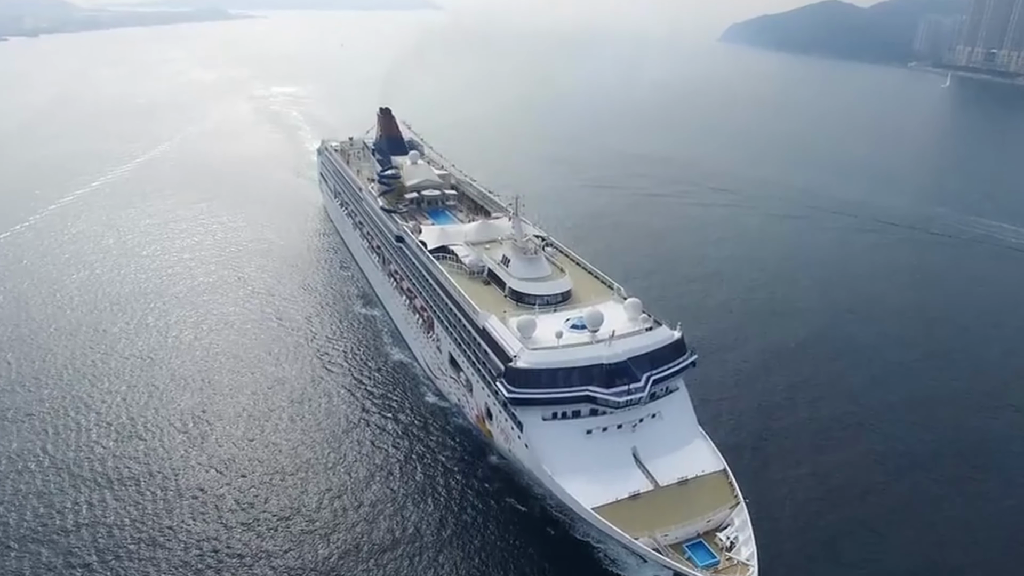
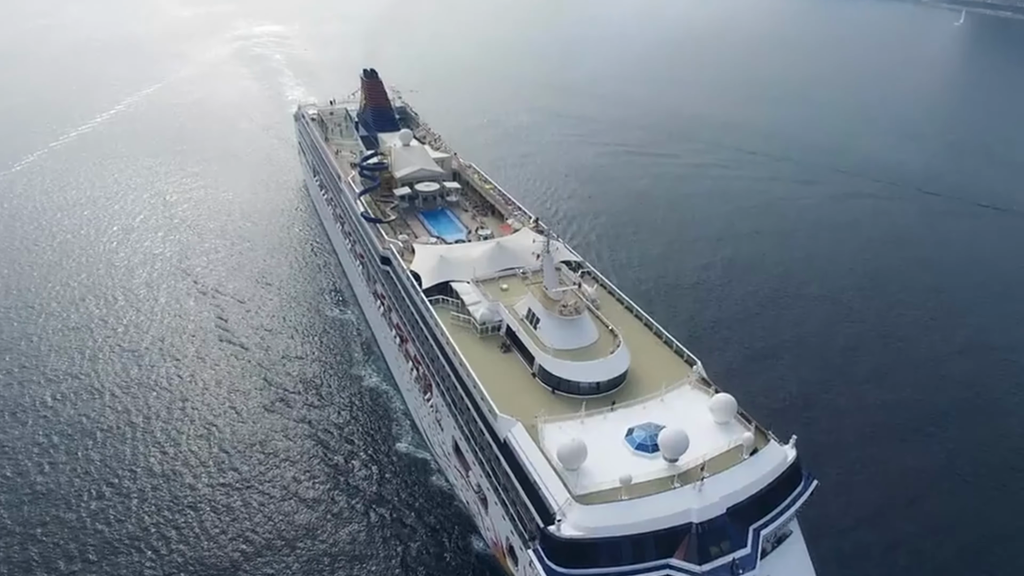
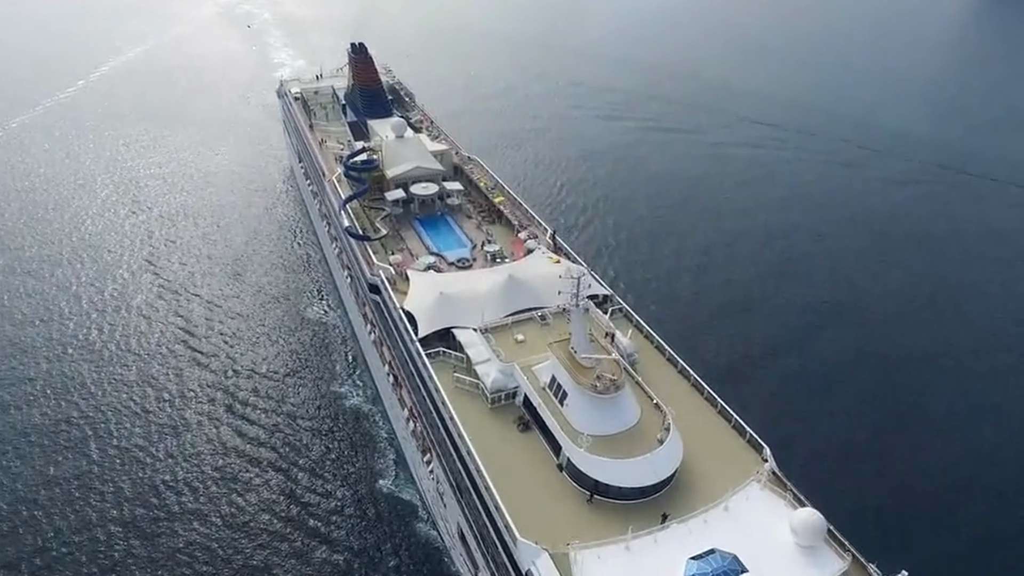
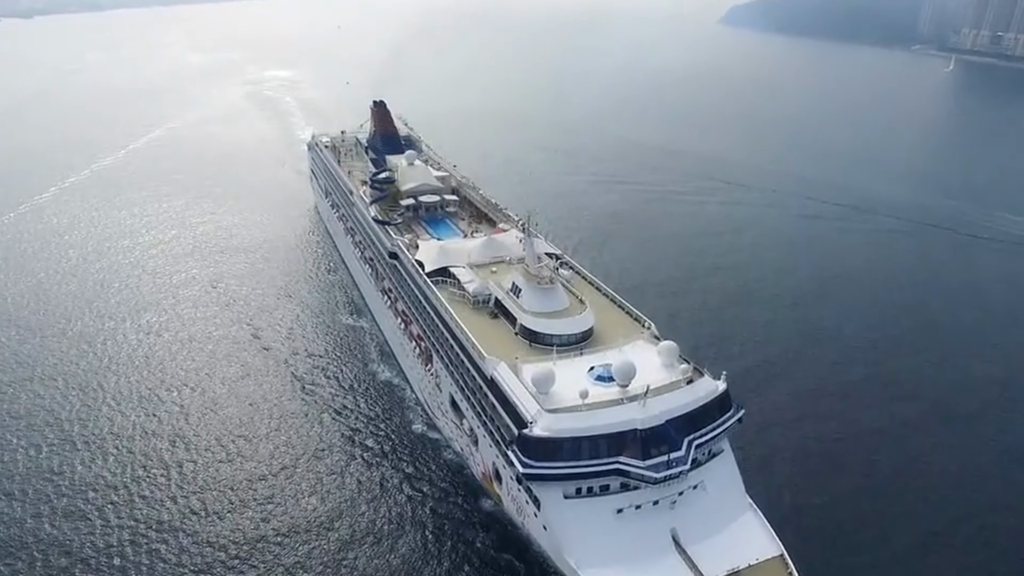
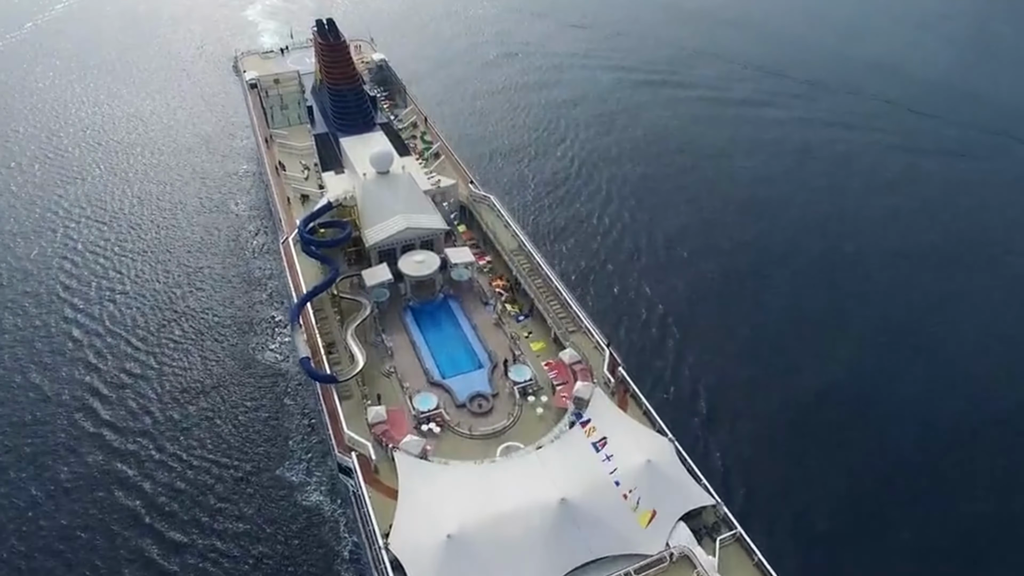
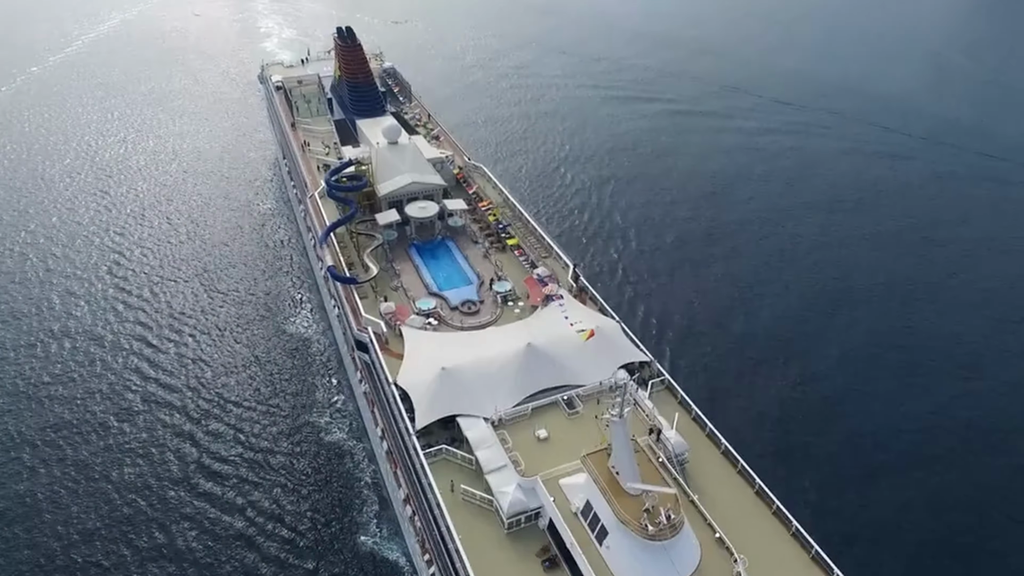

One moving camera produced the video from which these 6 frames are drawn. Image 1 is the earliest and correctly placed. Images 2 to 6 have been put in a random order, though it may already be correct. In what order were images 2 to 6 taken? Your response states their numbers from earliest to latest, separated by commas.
4, 2, 3, 6, 5
